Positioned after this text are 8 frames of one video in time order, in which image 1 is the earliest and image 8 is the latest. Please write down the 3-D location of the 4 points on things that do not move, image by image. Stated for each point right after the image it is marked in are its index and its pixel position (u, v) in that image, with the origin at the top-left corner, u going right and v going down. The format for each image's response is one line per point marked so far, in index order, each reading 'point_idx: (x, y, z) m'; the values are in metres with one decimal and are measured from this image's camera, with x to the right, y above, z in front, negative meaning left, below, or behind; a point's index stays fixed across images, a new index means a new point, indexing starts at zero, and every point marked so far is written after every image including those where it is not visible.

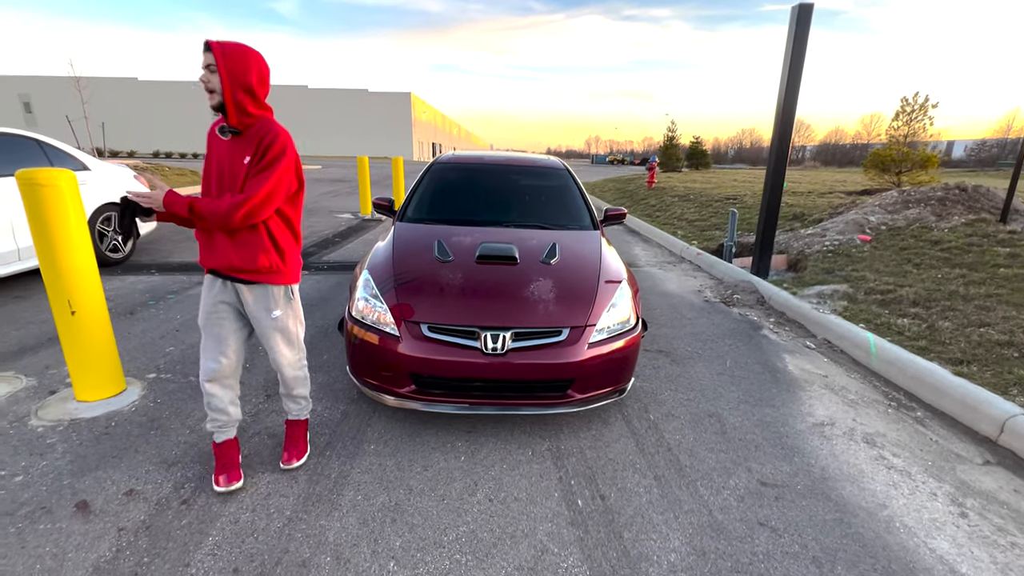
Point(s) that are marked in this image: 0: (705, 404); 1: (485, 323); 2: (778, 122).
0: (+1.3, -0.8, +3.2) m
1: (-0.2, -0.2, +2.6) m
2: (+3.1, +2.0, +5.6) m
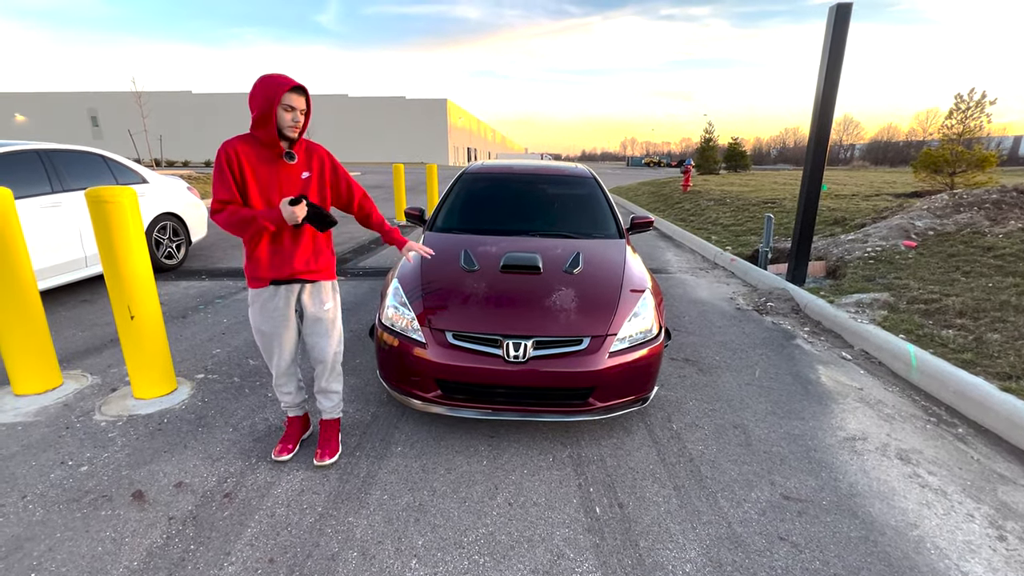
0: (+1.4, -0.8, +3.1) m
1: (0.0, -0.2, +2.6) m
2: (+3.5, +1.9, +5.4) m
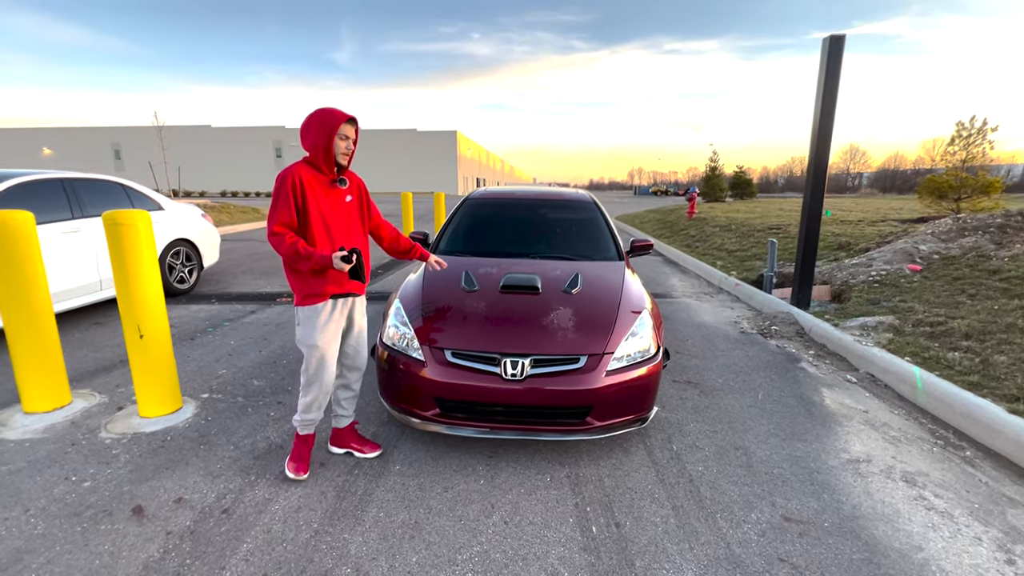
0: (+1.4, -1.0, +3.1) m
1: (0.0, -0.3, +2.7) m
2: (+3.5, +1.6, +5.5) m
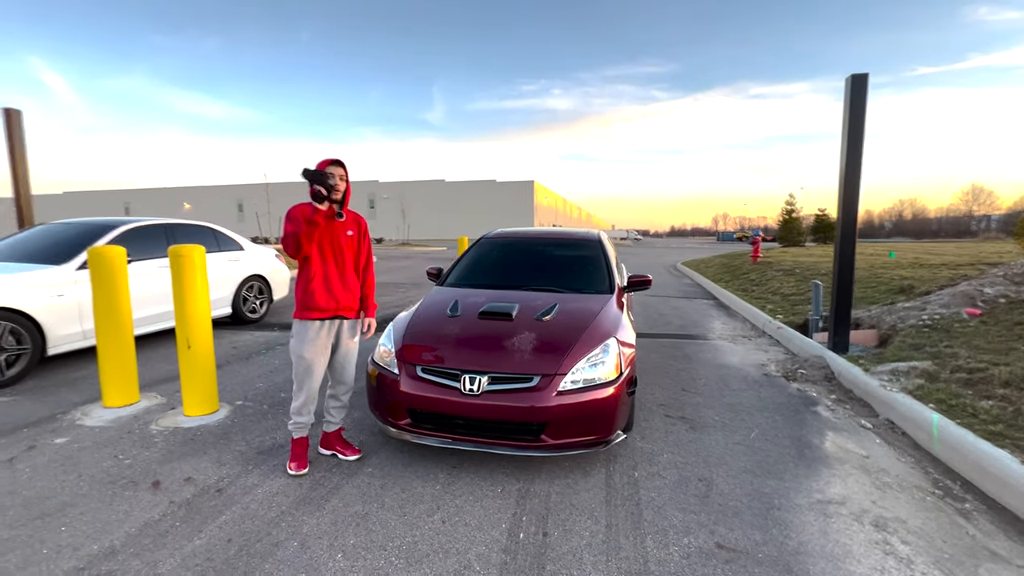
0: (+1.2, -1.2, +3.1) m
1: (-0.3, -0.5, +3.0) m
2: (+3.7, +1.1, +5.3) m
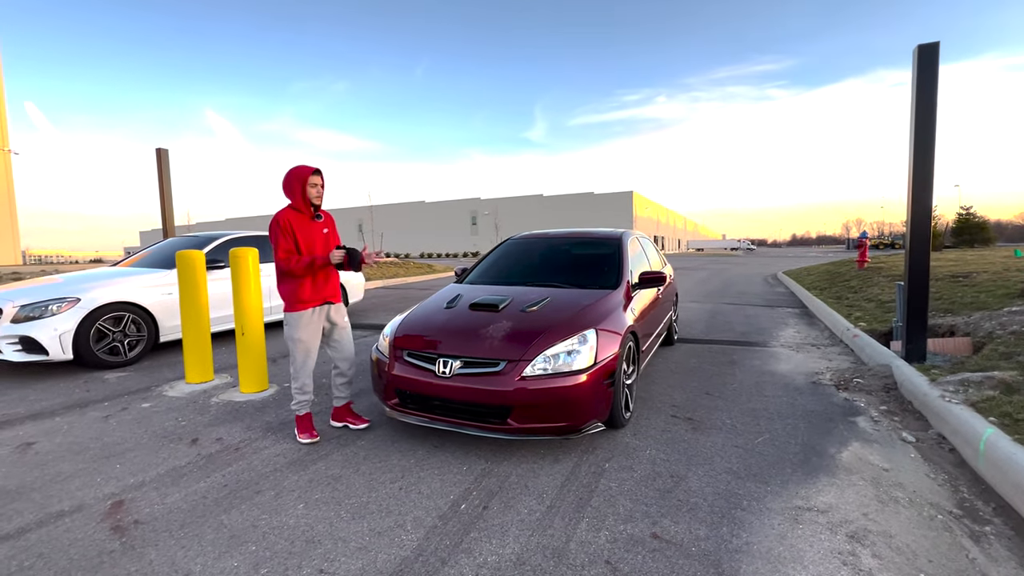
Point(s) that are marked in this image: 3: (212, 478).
0: (+1.0, -1.1, +2.9) m
1: (-0.5, -0.4, +3.2) m
2: (+4.0, +1.1, +4.7) m
3: (-1.8, -1.2, +2.9) m
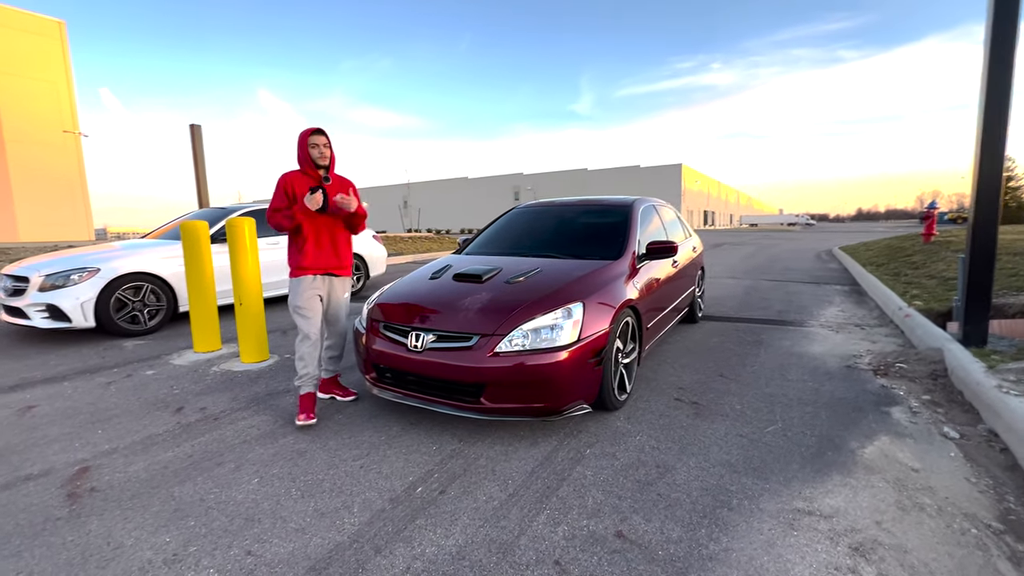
0: (+0.9, -0.9, +2.6) m
1: (-0.6, -0.2, +3.0) m
2: (+4.0, +1.4, +4.0) m
3: (-2.0, -1.0, +2.8) m
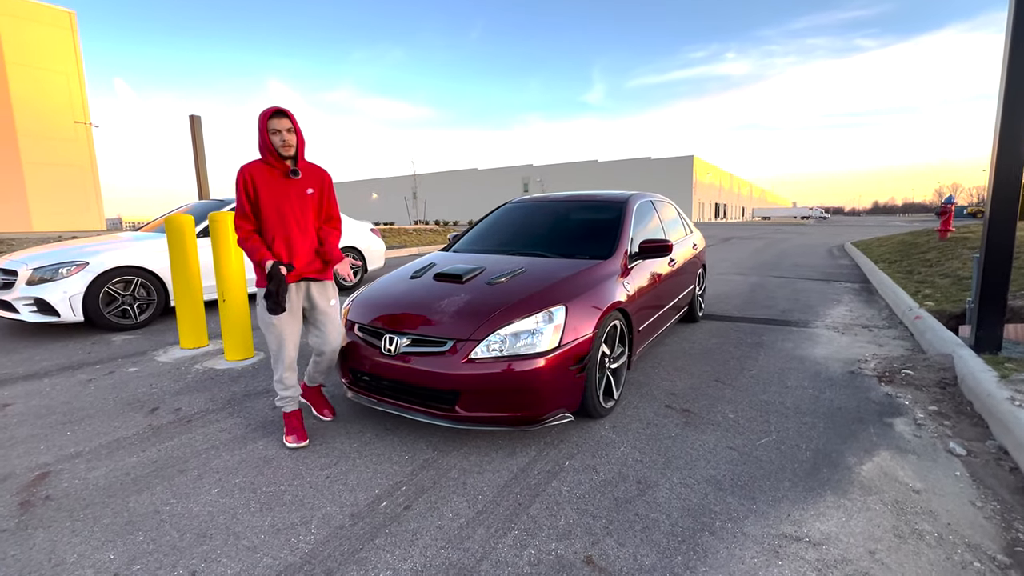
0: (+0.7, -1.0, +2.5) m
1: (-0.7, -0.2, +2.8) m
2: (+3.9, +1.3, +3.7) m
3: (-2.1, -1.0, +2.7) m
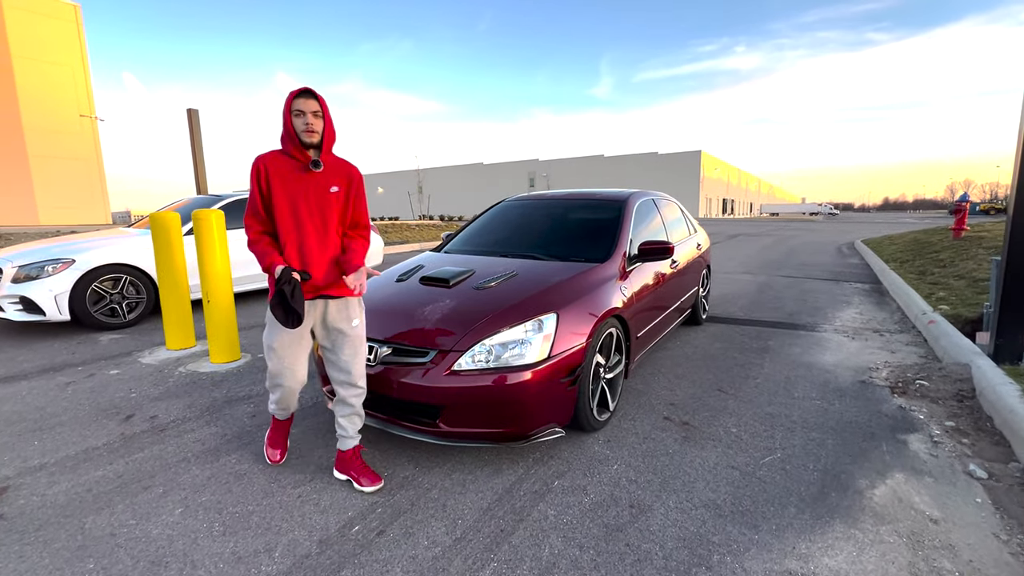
0: (+0.7, -1.0, +2.3) m
1: (-0.8, -0.3, +2.7) m
2: (+3.8, +1.3, +3.5) m
3: (-2.2, -1.0, +2.6) m
